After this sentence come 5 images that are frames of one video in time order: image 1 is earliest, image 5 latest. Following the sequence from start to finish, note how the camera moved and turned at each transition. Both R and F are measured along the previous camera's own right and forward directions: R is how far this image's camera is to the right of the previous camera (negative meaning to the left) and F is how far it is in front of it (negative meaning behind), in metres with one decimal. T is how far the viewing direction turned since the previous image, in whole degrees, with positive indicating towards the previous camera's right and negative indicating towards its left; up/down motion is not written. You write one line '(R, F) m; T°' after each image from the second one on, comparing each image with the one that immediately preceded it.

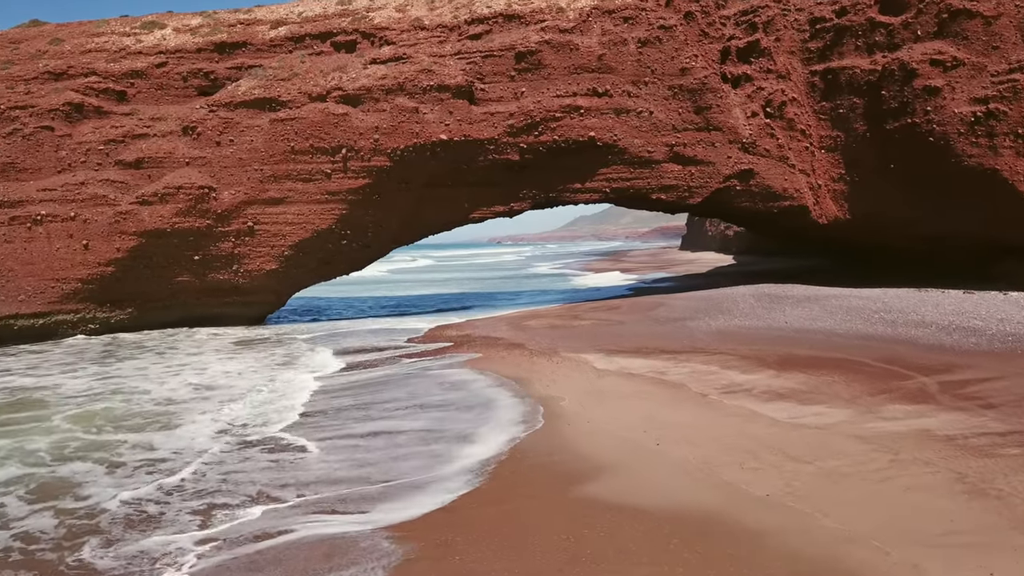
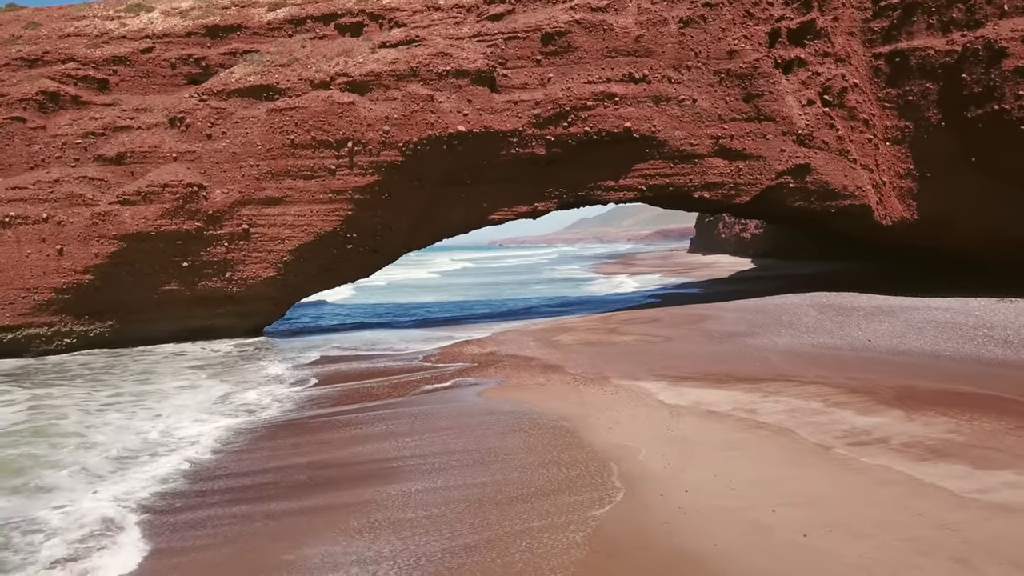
(-0.4, +1.7) m; 0°
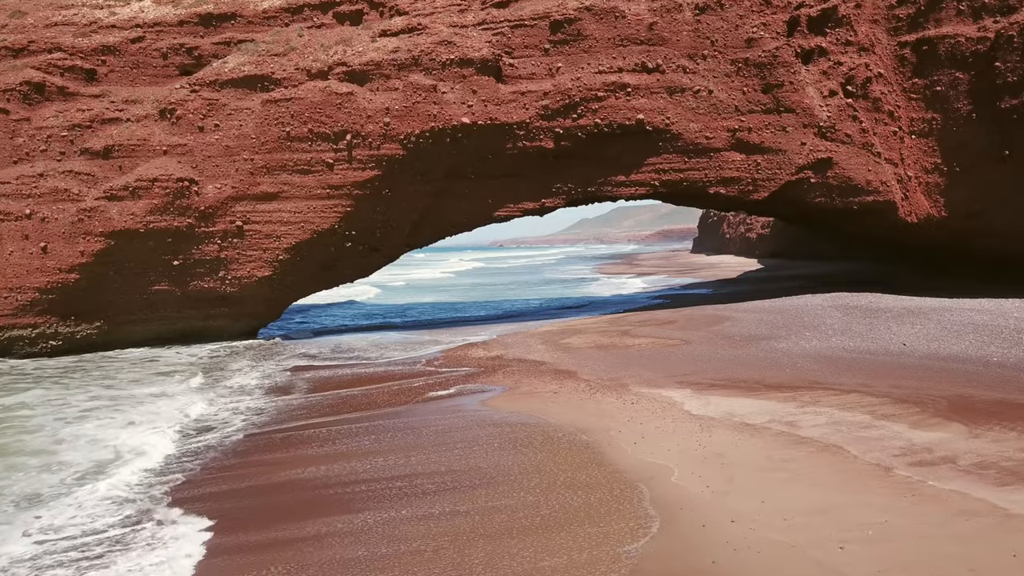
(-0.1, +0.7) m; 0°
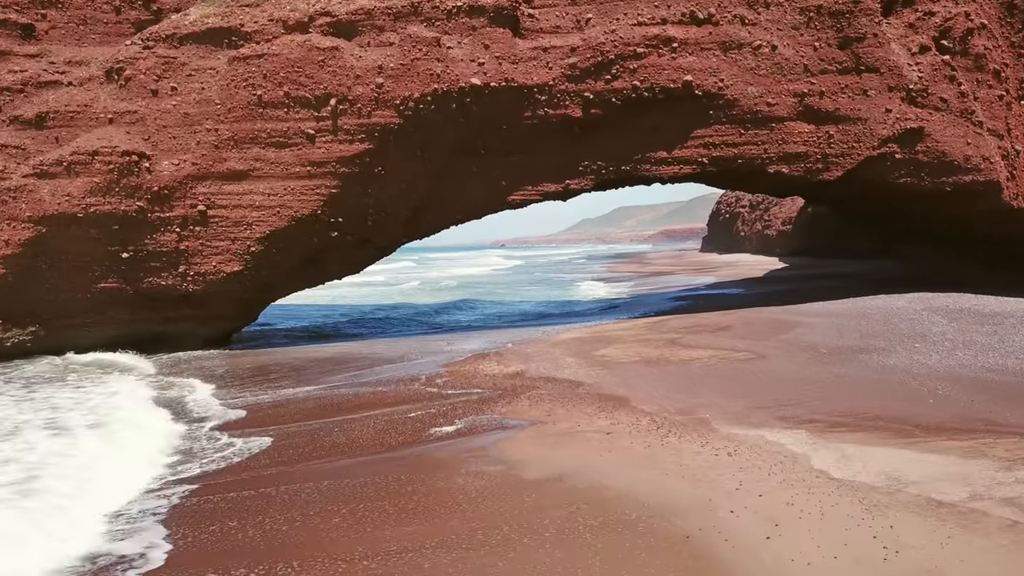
(-0.2, +2.4) m; 0°
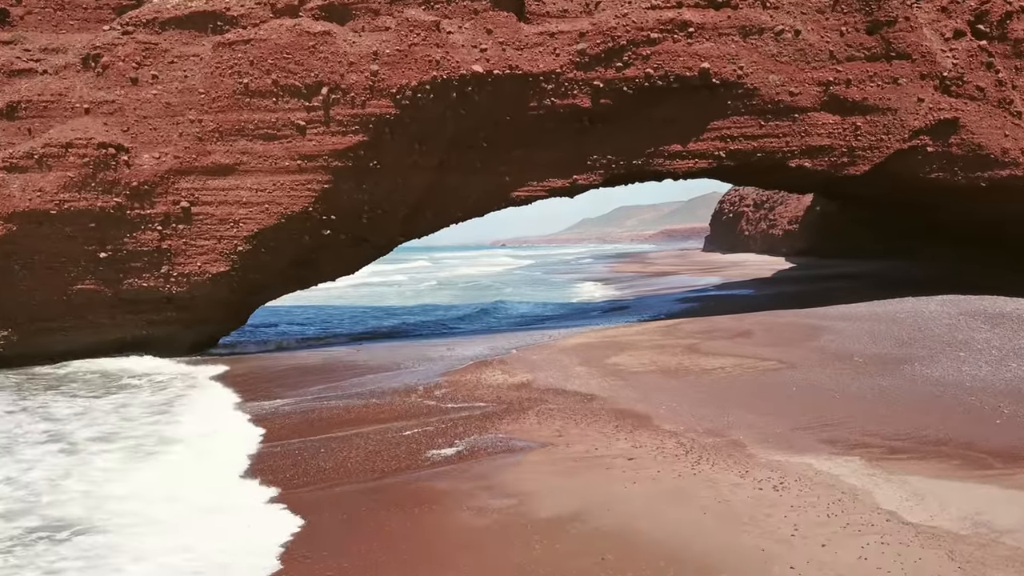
(-0.1, +0.7) m; 0°
